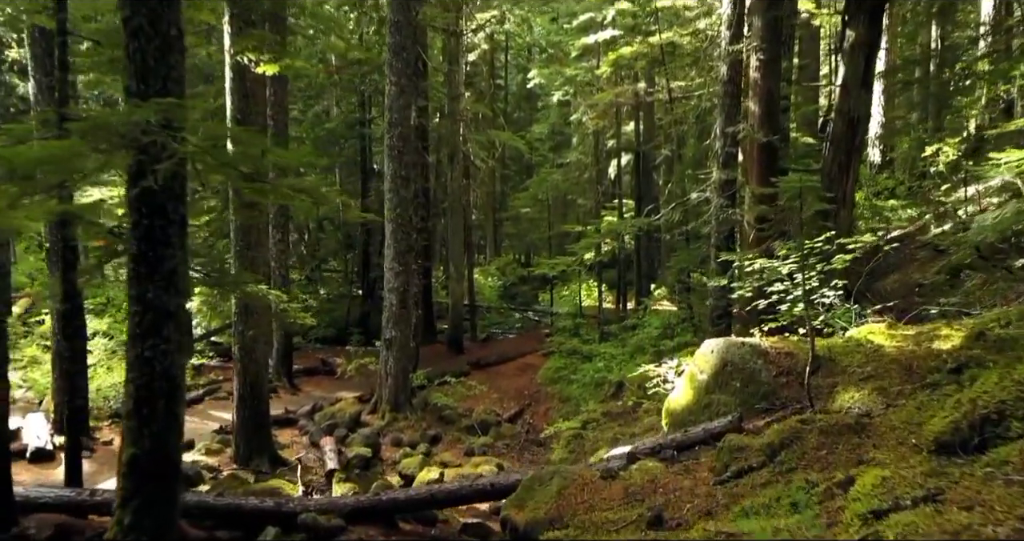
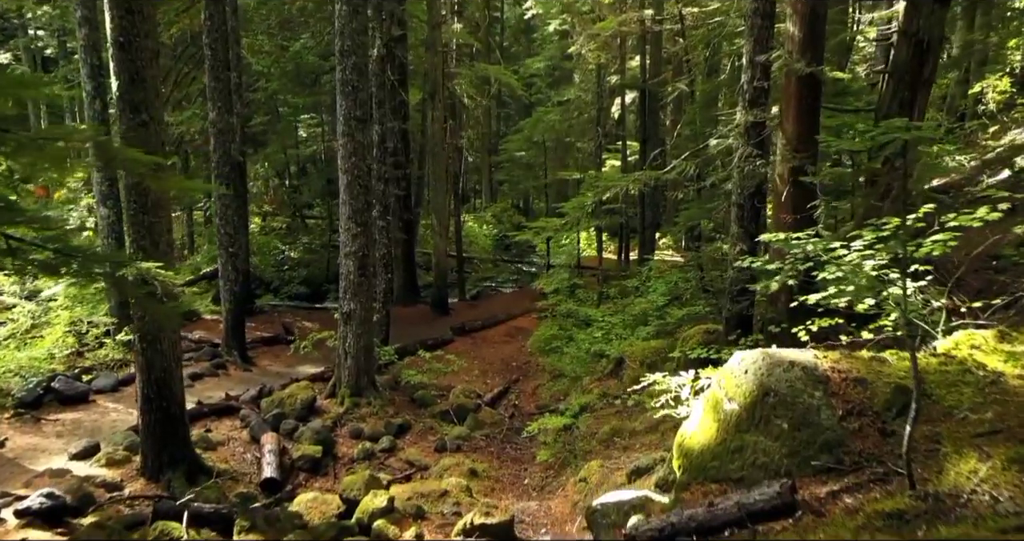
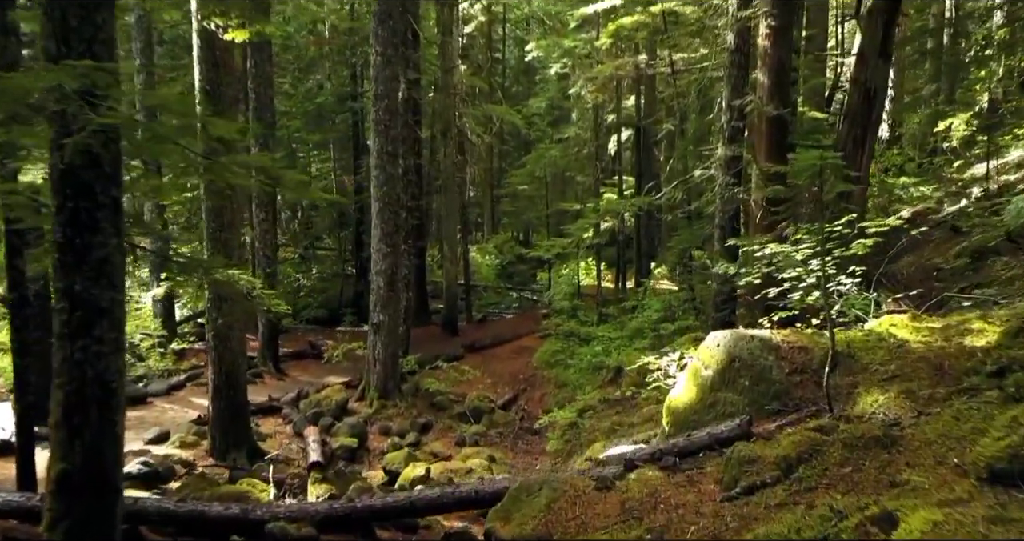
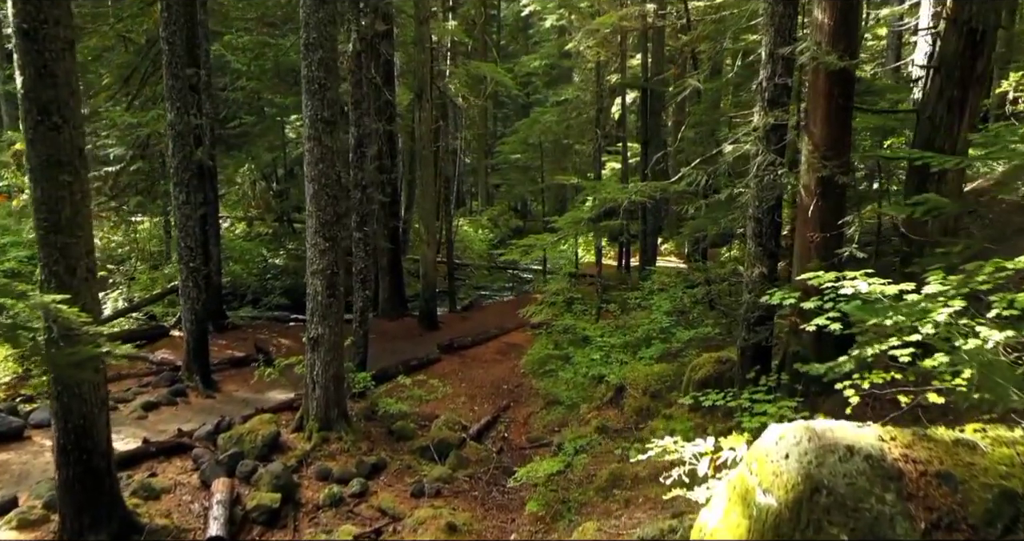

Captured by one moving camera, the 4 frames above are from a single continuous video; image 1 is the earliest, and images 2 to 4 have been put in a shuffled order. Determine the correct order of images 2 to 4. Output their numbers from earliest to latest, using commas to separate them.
3, 2, 4
